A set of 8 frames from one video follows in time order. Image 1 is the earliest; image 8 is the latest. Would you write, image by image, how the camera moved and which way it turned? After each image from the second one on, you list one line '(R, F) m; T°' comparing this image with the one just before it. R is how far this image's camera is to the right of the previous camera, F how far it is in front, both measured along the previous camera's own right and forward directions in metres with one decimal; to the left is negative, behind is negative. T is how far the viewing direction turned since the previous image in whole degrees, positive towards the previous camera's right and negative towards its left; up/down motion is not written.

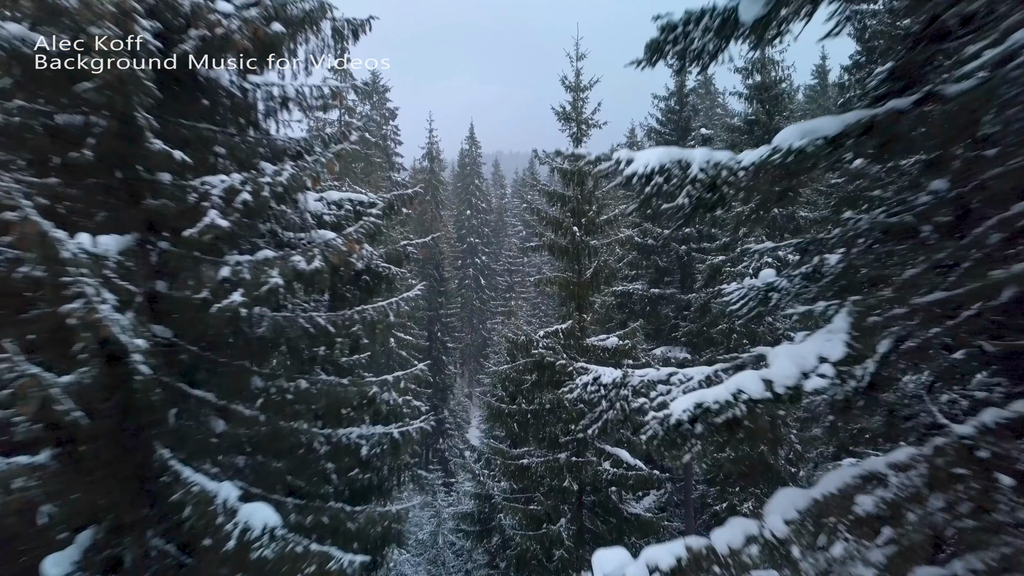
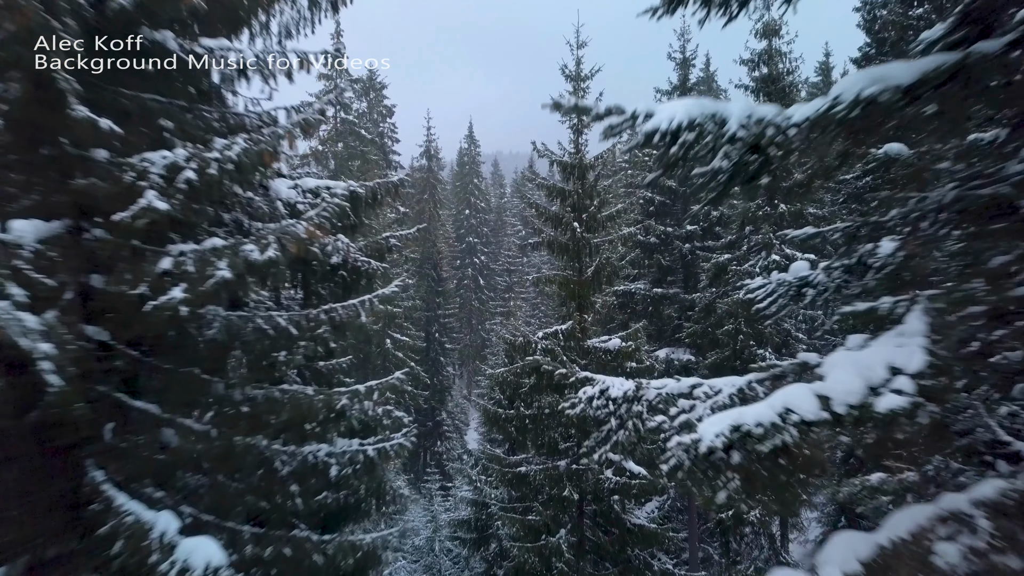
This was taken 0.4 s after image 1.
(+0.1, +0.5) m; 0°
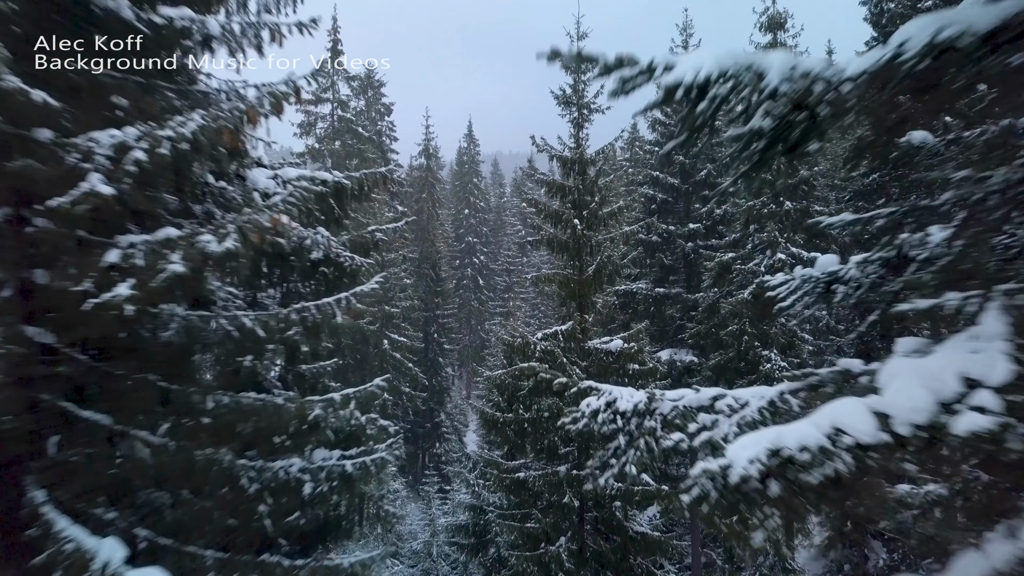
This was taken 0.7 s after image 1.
(0.0, +0.3) m; 0°
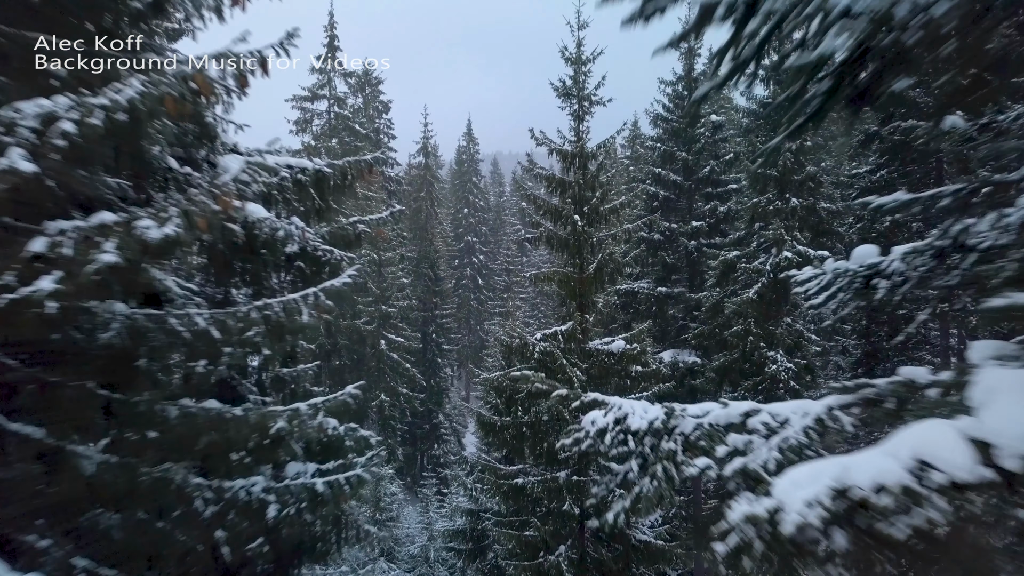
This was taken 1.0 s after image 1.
(0.0, +0.4) m; 0°
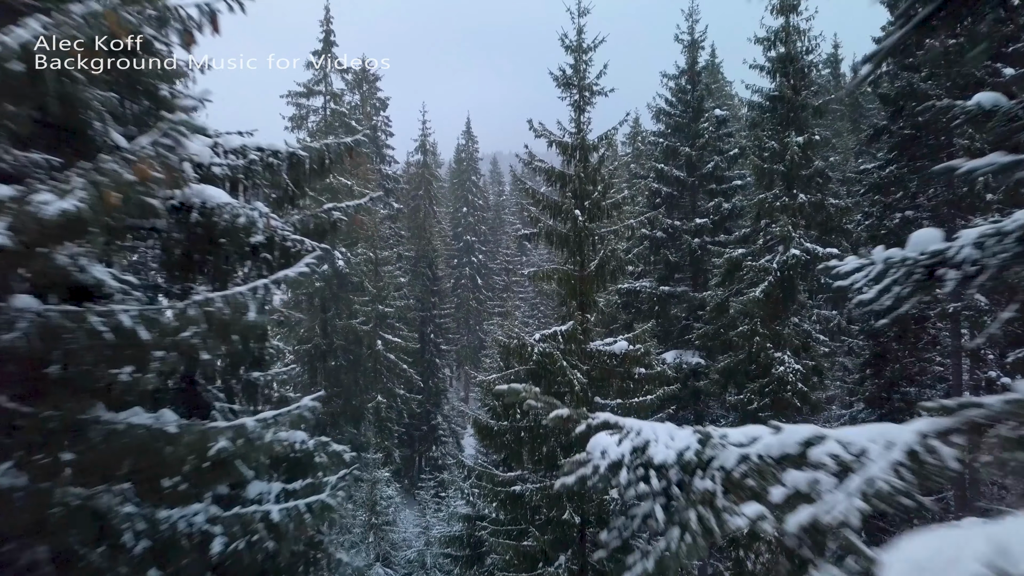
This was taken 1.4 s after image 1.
(0.0, +0.4) m; 0°
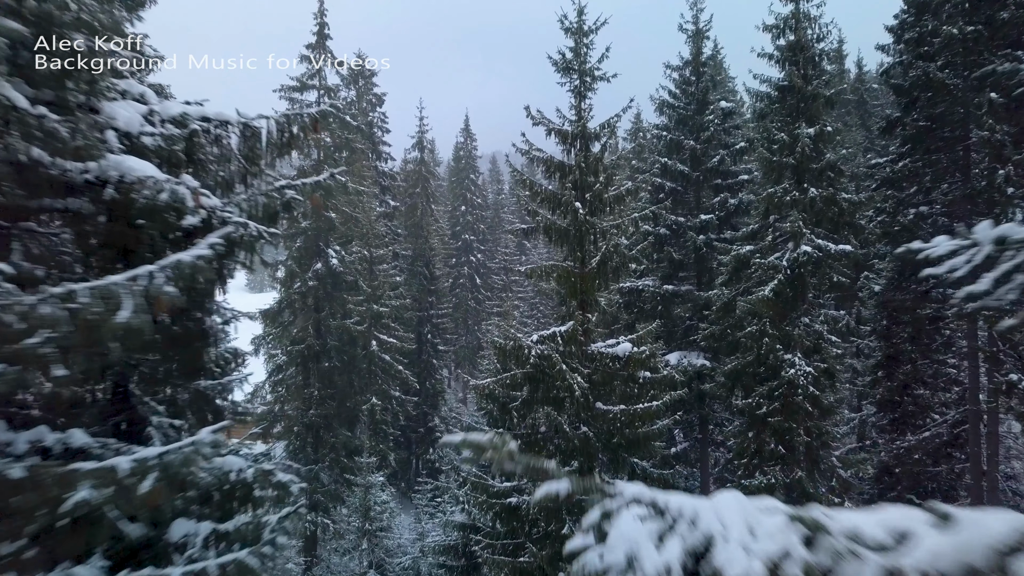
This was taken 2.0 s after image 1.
(+0.1, +0.6) m; 0°
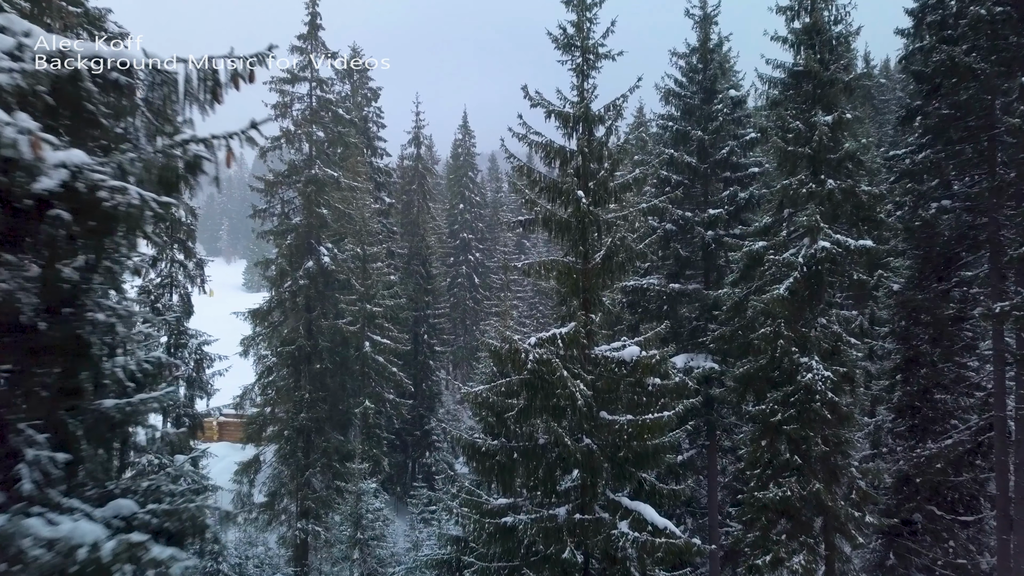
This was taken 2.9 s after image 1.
(+0.1, +0.8) m; 0°
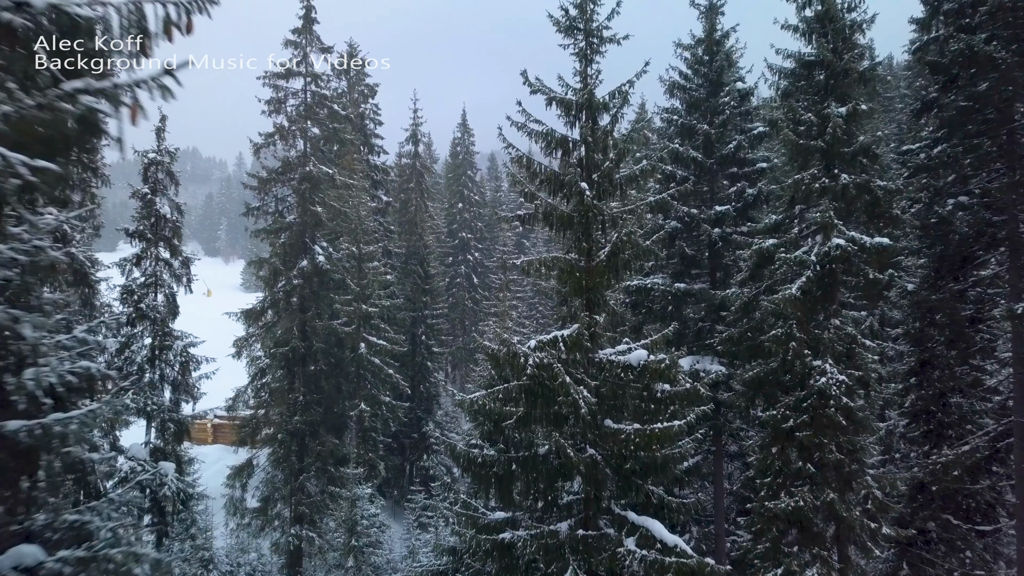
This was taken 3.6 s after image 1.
(0.0, +0.5) m; 0°
